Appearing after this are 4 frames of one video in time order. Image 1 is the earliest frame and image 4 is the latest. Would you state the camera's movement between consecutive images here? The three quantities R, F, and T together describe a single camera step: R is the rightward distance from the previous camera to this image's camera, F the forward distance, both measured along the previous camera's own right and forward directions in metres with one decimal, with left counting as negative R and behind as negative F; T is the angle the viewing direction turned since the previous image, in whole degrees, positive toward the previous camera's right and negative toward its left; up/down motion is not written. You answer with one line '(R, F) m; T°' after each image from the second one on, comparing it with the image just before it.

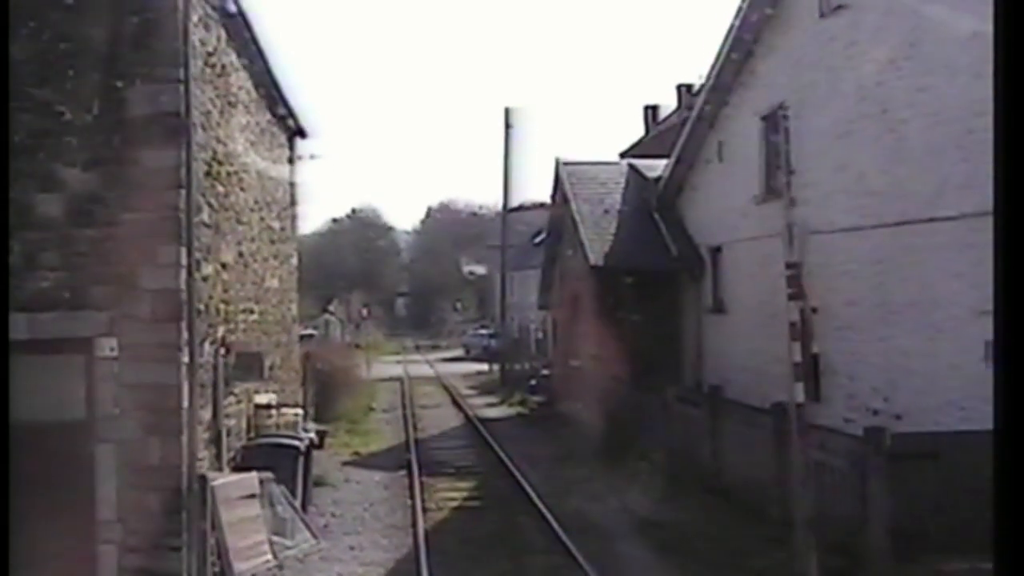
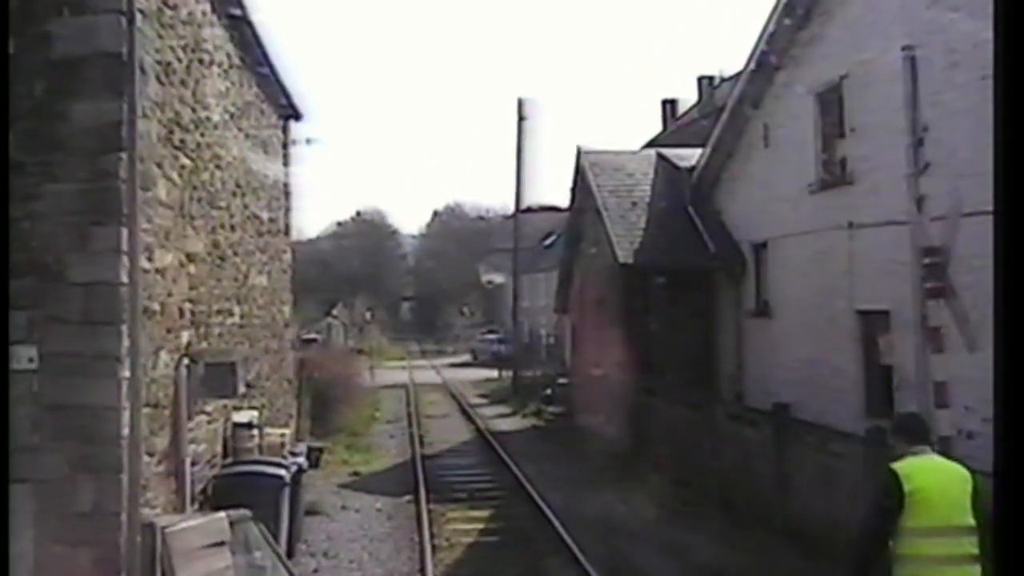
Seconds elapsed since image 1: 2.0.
(-0.1, +1.0) m; 0°
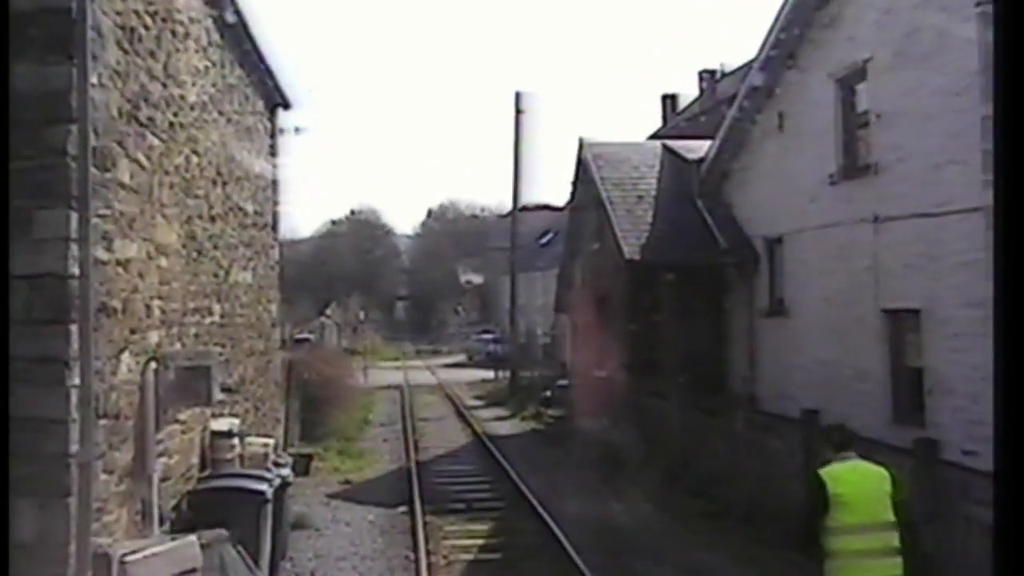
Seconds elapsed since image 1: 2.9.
(0.0, +0.5) m; 0°
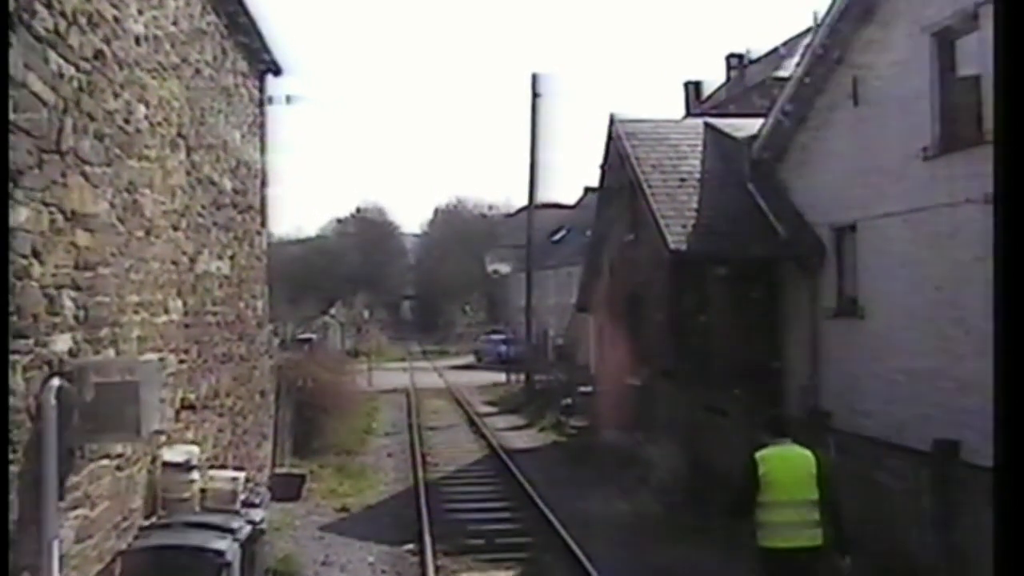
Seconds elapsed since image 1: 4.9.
(-0.1, +1.2) m; 0°
